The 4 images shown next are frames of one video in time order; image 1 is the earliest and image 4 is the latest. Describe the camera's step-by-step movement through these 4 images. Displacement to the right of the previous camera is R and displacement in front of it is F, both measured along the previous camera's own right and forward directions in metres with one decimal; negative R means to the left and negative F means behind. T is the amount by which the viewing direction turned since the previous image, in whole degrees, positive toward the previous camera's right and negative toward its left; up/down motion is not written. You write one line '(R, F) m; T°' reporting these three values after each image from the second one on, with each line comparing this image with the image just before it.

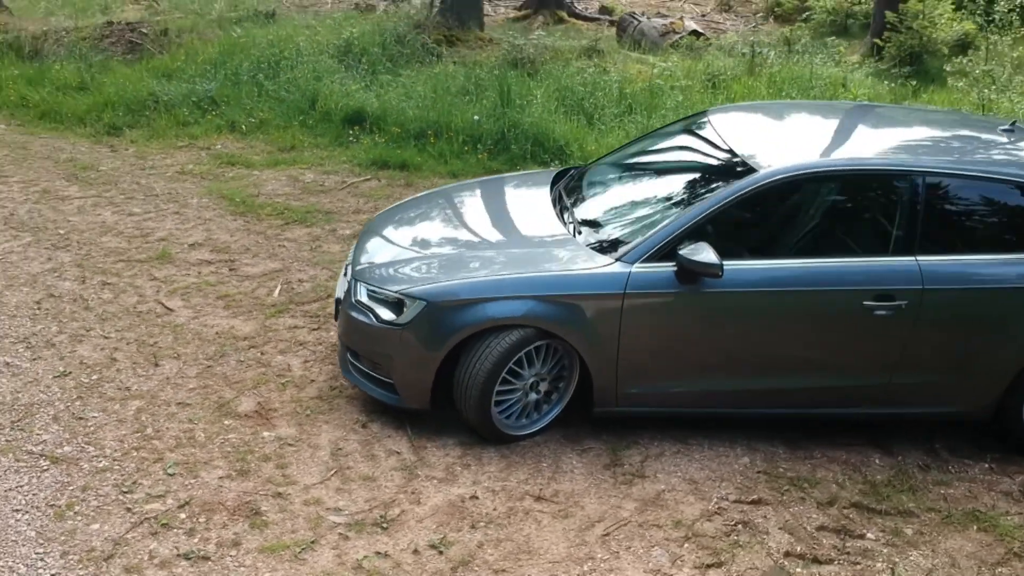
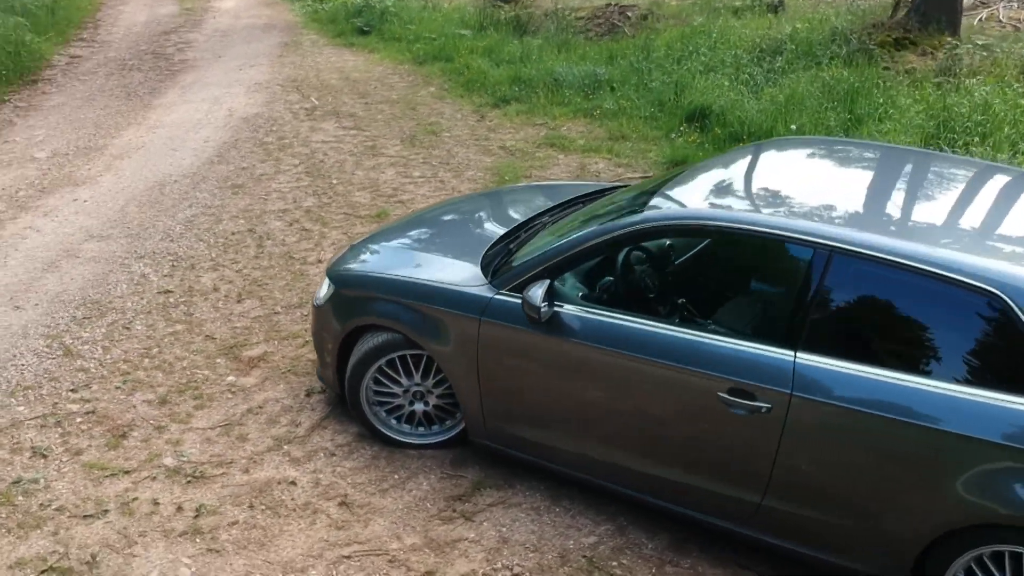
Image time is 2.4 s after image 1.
(+2.6, +1.1) m; -33°
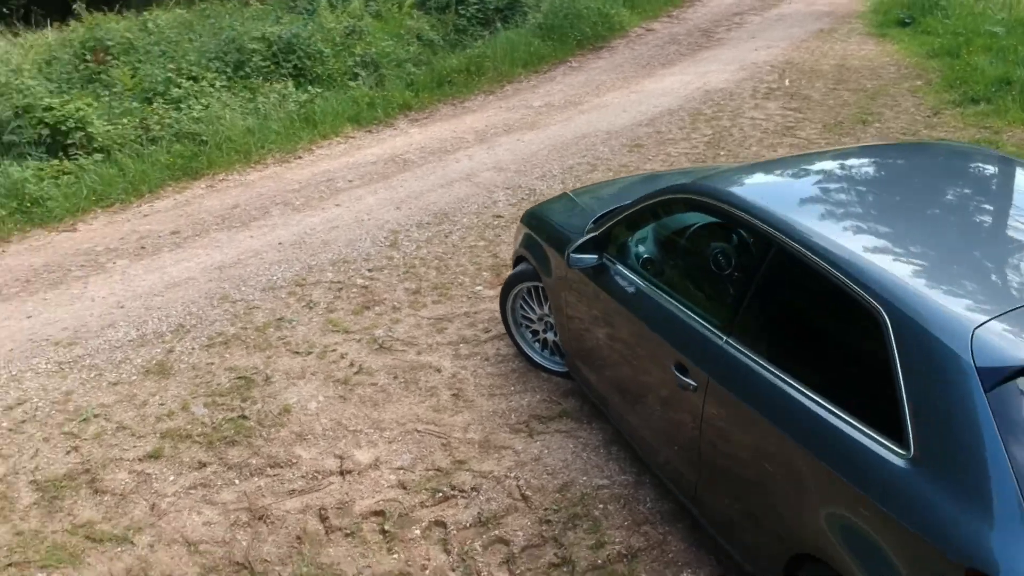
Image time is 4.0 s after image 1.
(+2.2, +0.2) m; -34°
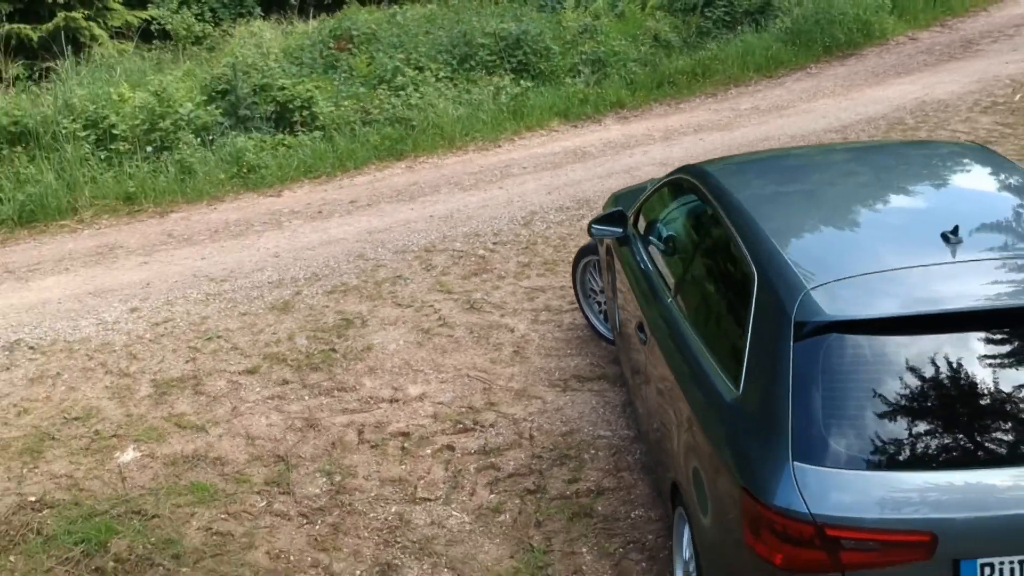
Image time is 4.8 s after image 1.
(+1.1, -0.4) m; -15°
